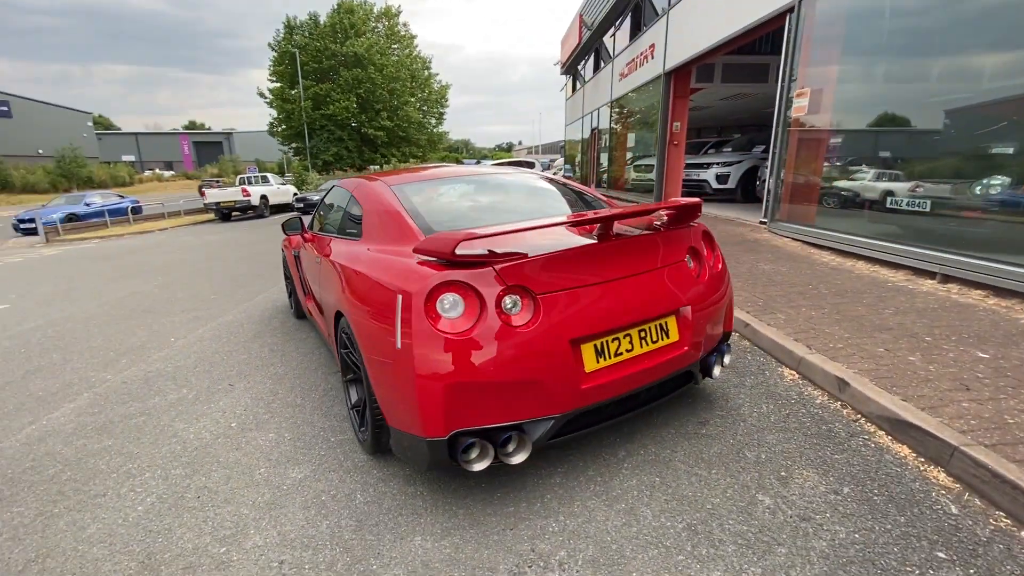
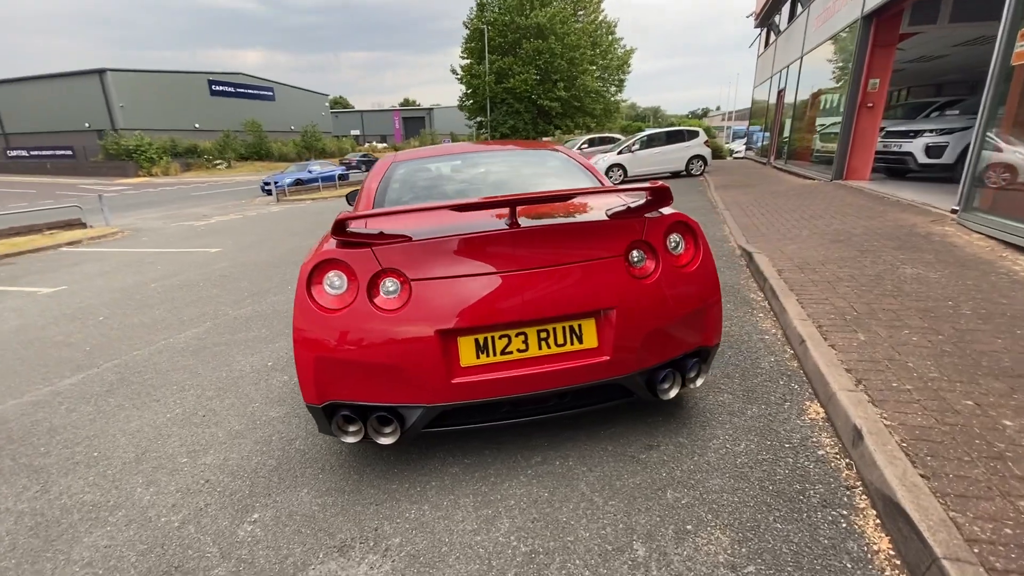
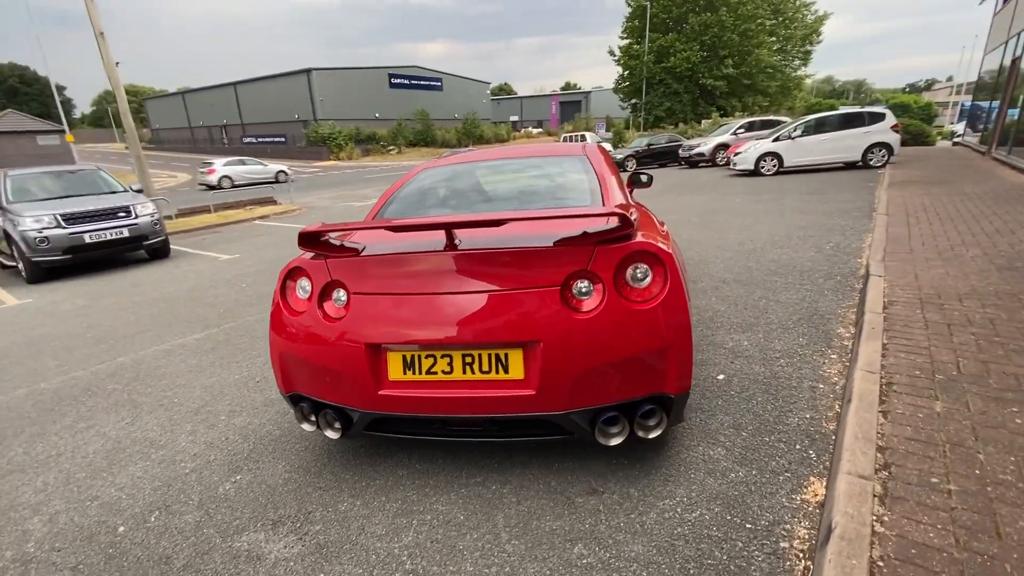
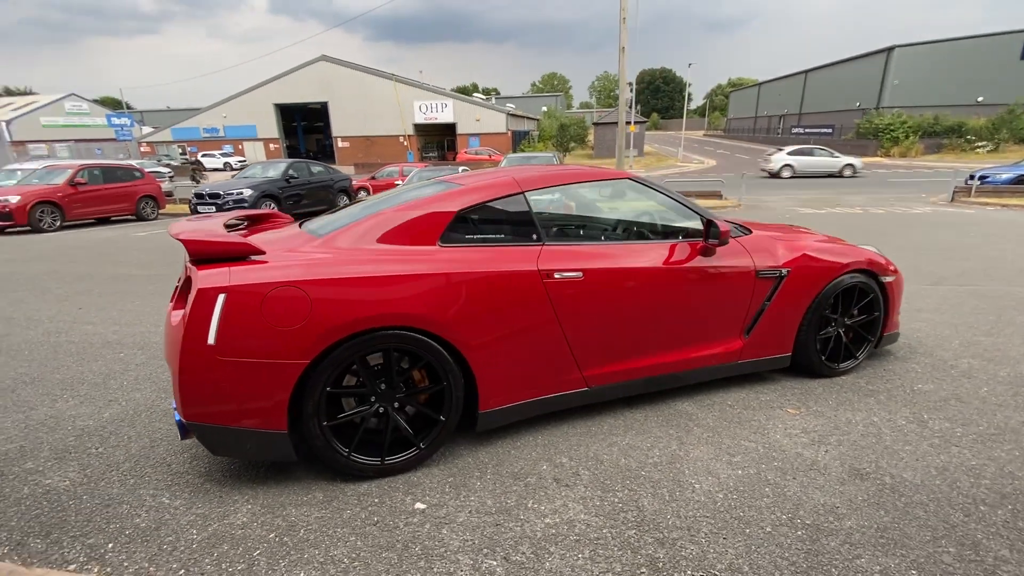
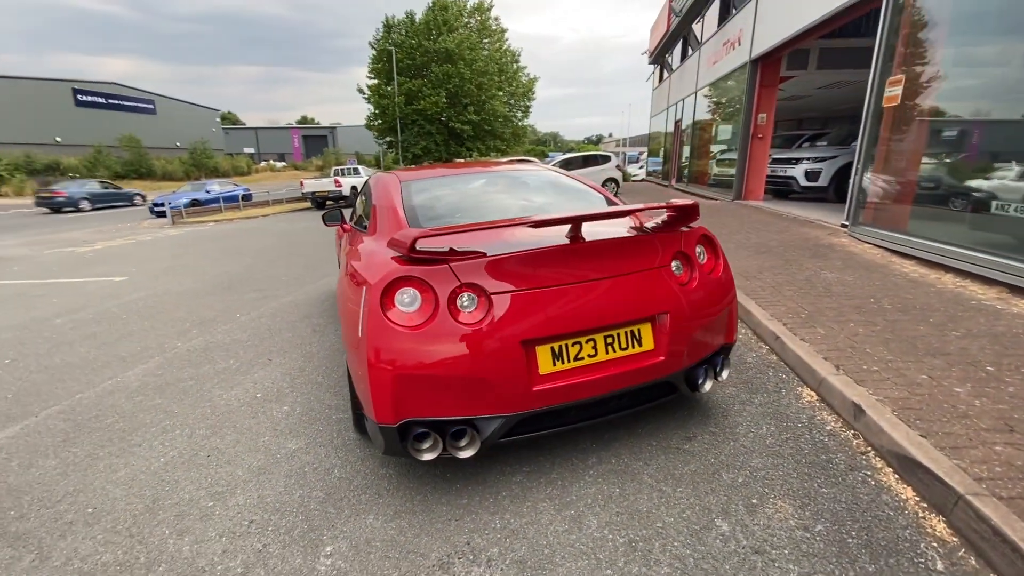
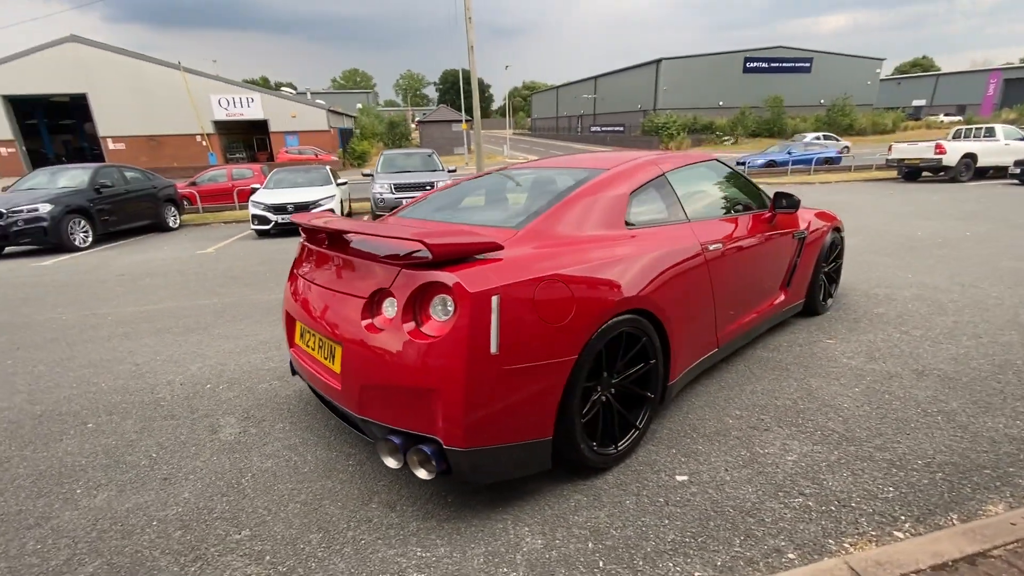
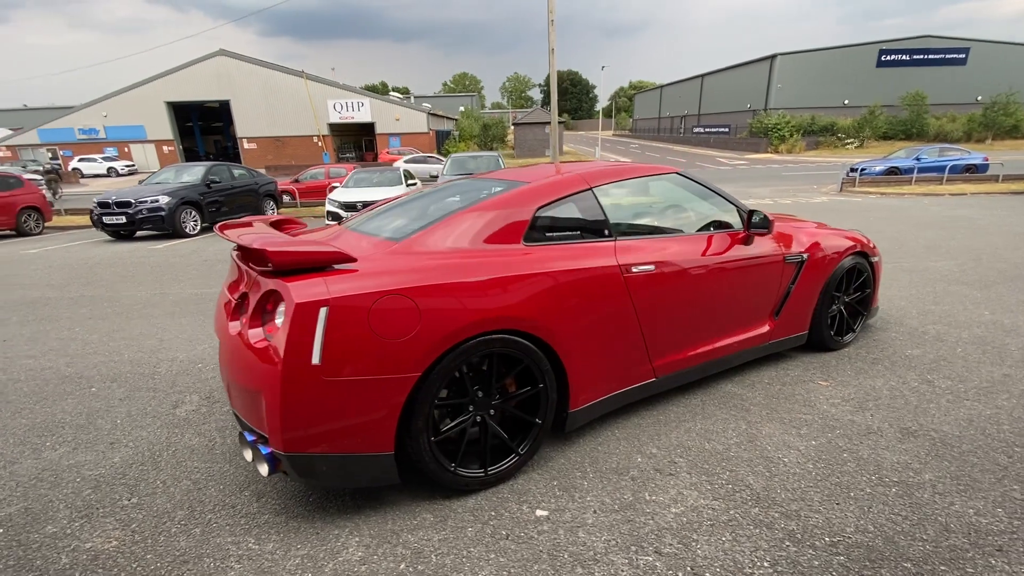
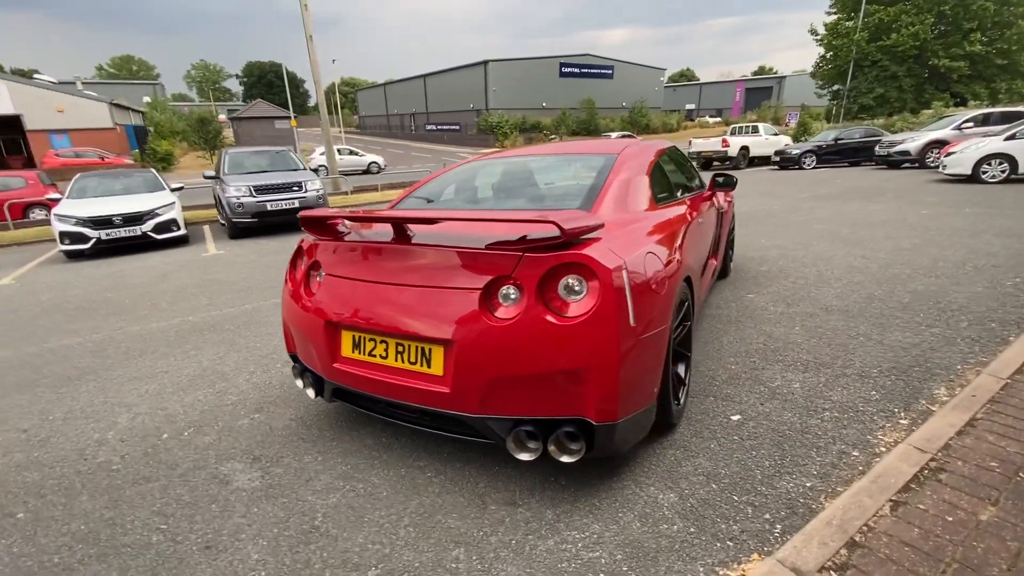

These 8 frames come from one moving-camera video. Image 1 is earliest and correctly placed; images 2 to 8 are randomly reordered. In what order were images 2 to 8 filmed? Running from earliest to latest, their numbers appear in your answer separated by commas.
5, 2, 3, 8, 6, 7, 4
